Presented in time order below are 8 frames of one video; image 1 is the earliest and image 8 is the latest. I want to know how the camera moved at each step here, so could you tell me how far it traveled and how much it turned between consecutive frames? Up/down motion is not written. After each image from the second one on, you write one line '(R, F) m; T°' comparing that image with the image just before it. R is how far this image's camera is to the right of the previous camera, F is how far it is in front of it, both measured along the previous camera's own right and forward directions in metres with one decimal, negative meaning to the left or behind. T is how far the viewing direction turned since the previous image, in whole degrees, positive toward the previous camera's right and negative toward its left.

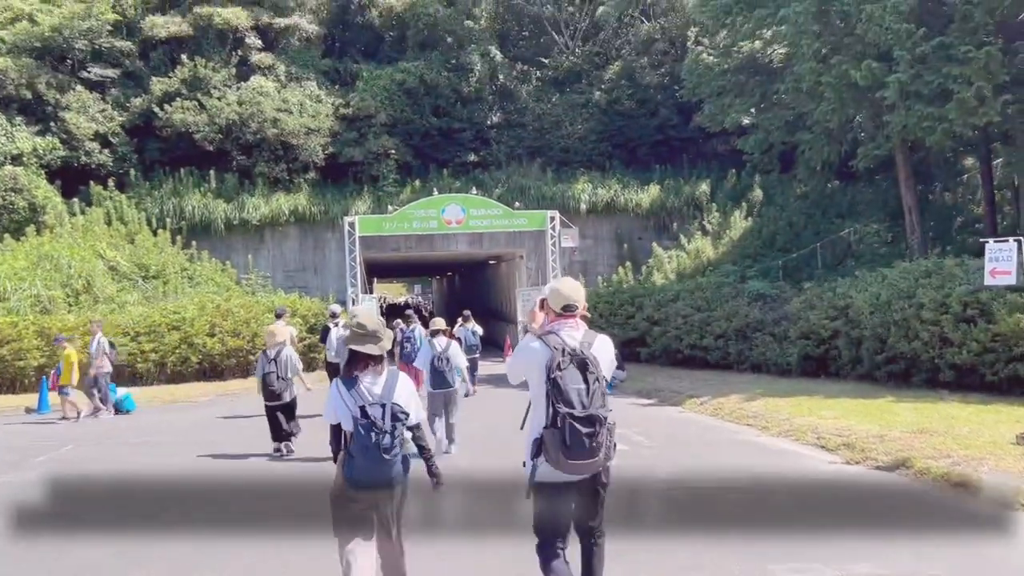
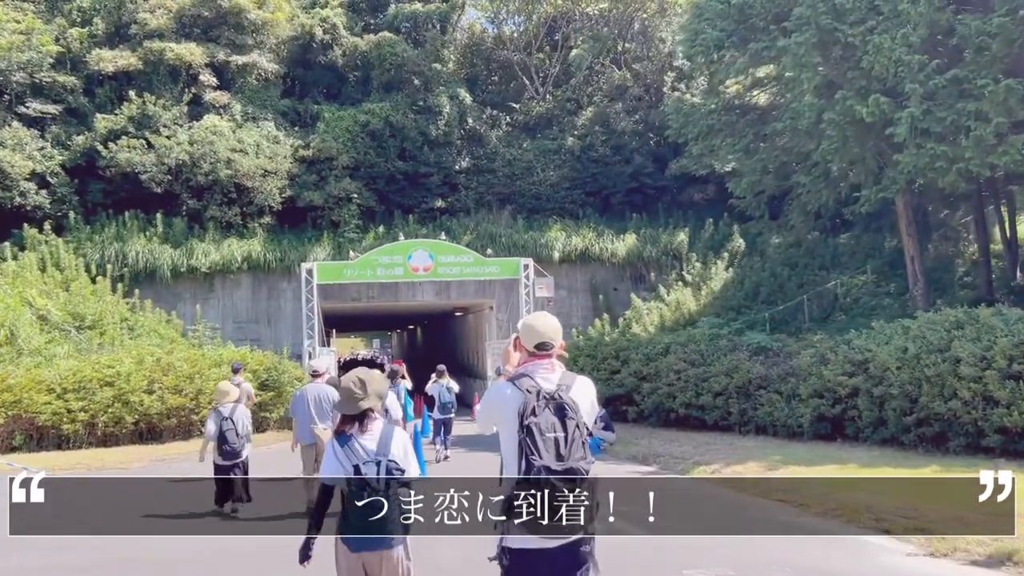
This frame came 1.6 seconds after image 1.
(-0.3, +2.0) m; +2°
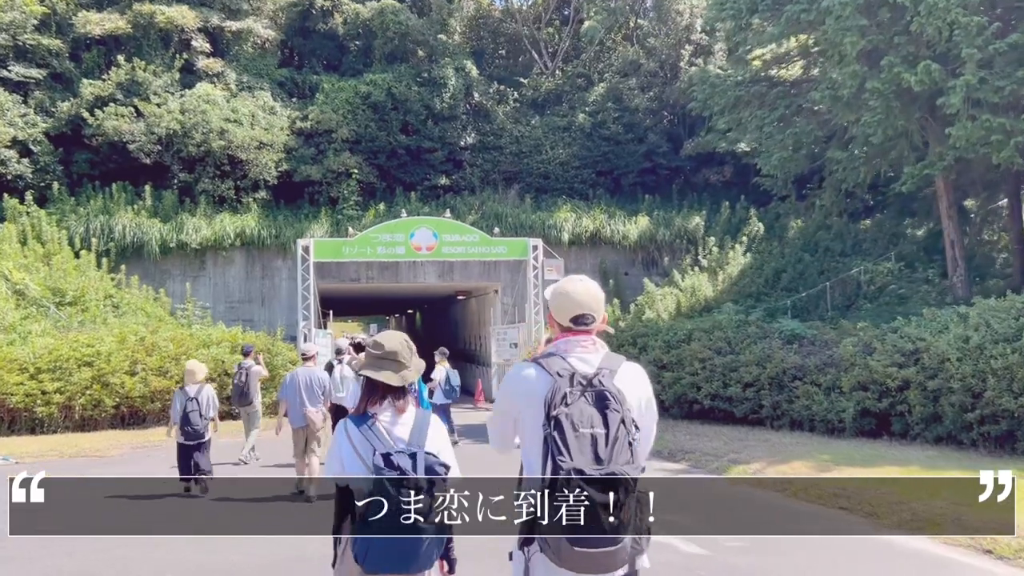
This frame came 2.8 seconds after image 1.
(-0.3, +1.5) m; 0°
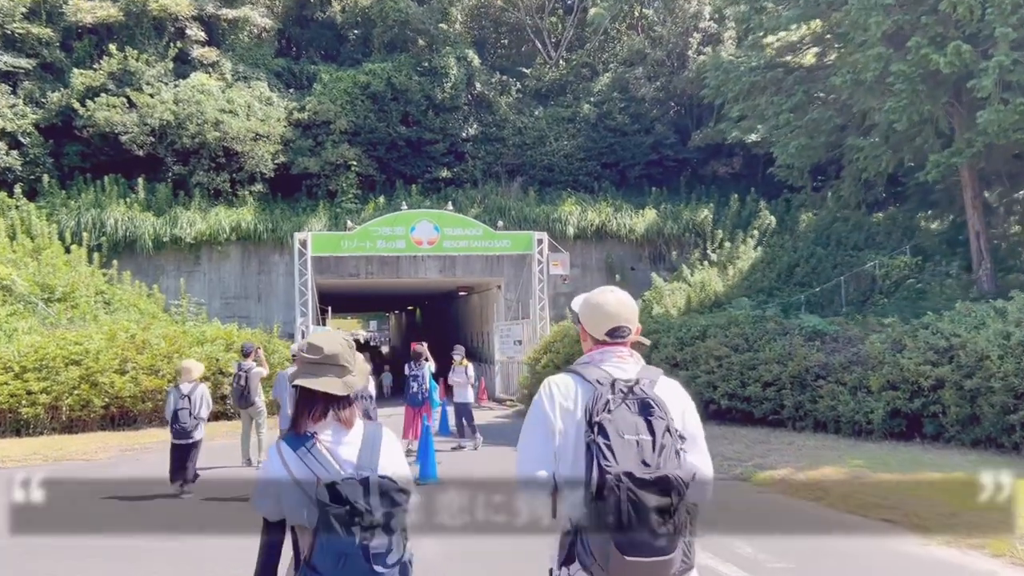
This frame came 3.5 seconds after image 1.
(-0.1, +0.8) m; 0°
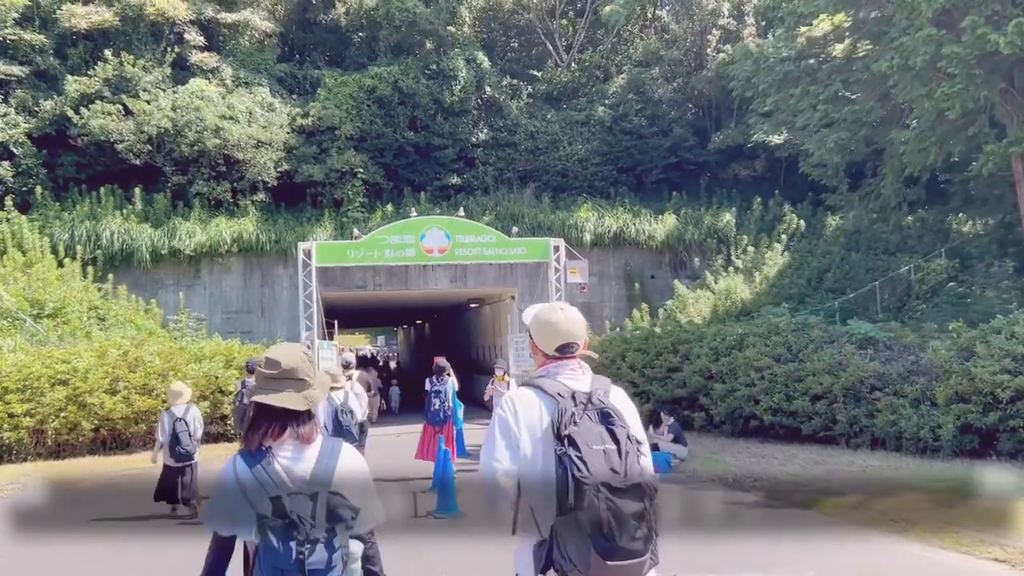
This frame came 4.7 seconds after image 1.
(-0.2, +1.3) m; 0°
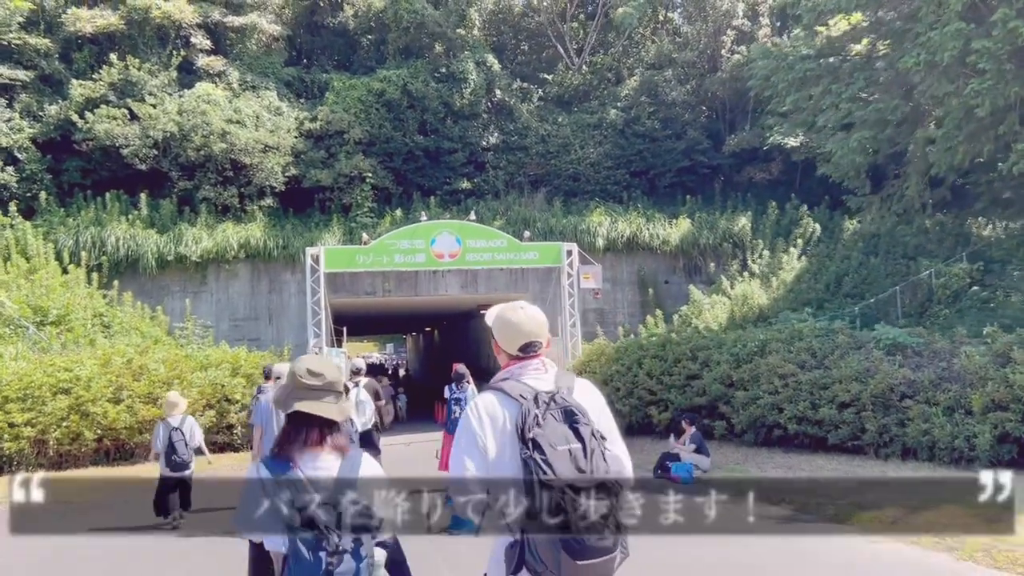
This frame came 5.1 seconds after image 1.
(-0.1, +0.5) m; 0°
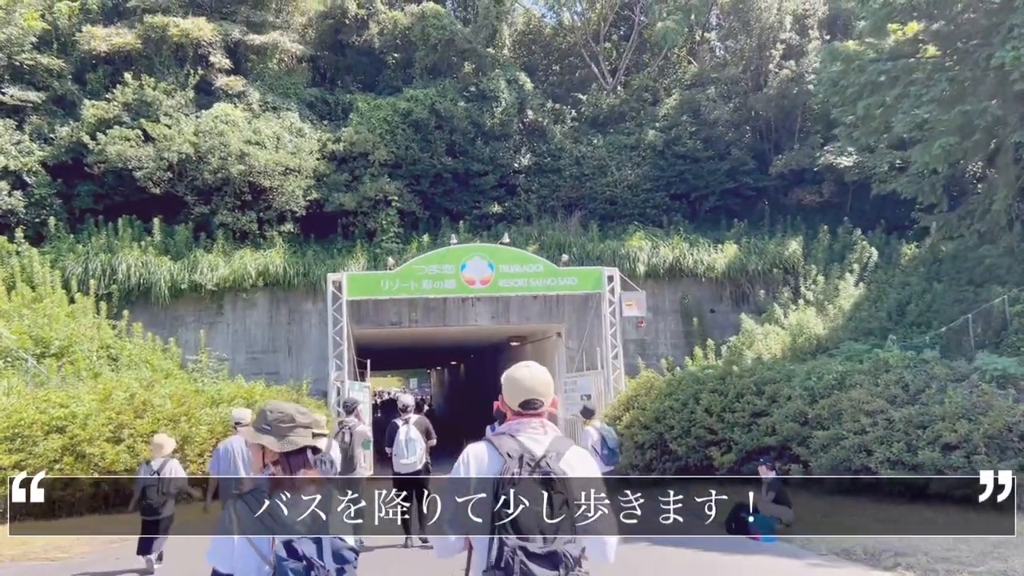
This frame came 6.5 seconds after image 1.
(-0.3, +1.7) m; -1°
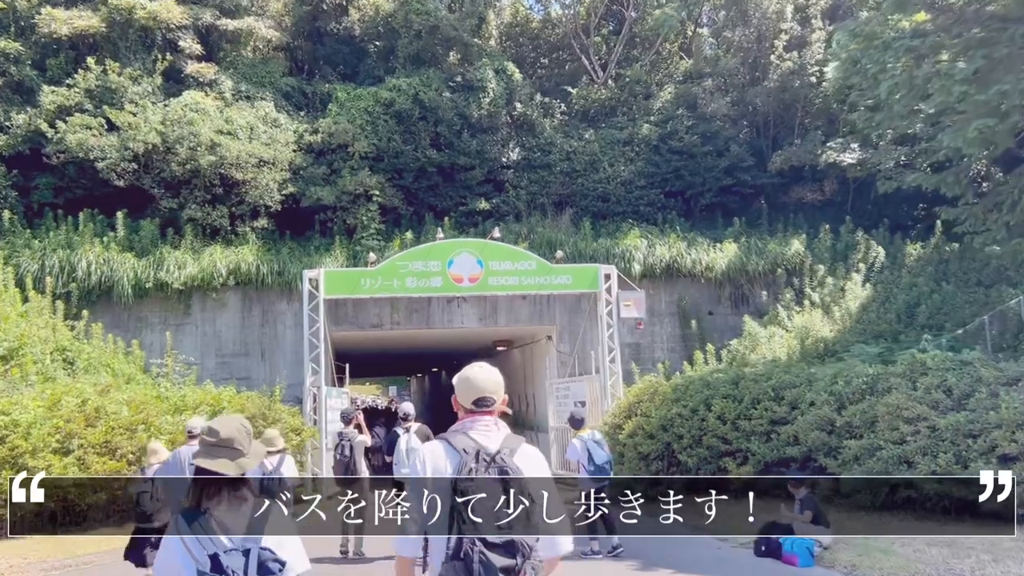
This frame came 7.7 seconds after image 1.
(-0.2, +1.4) m; +1°
